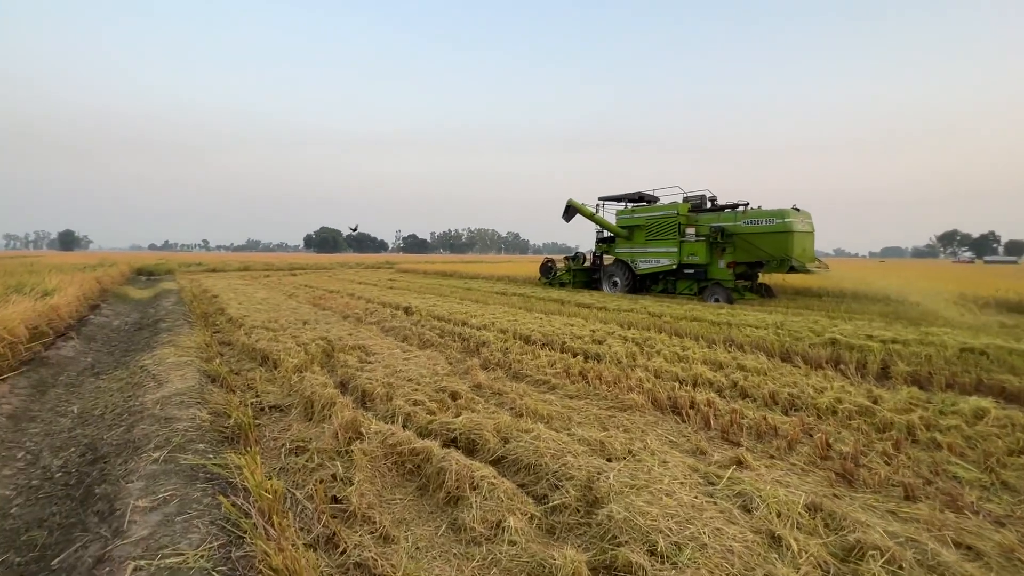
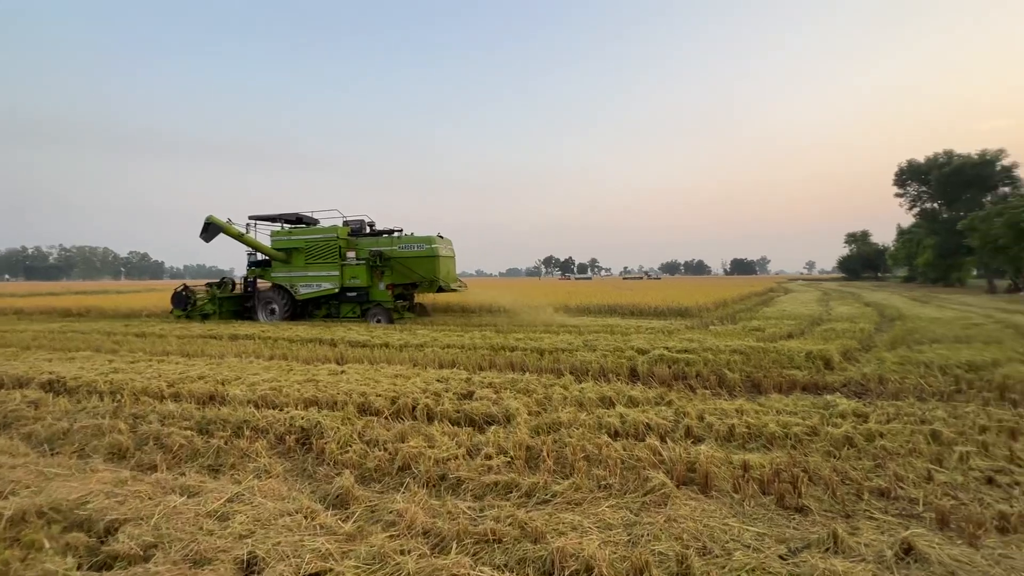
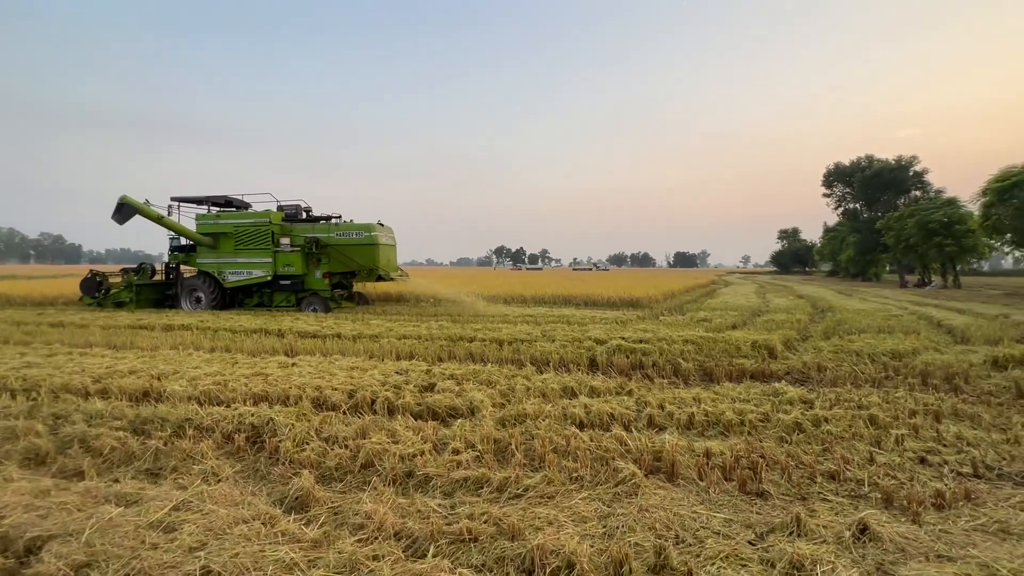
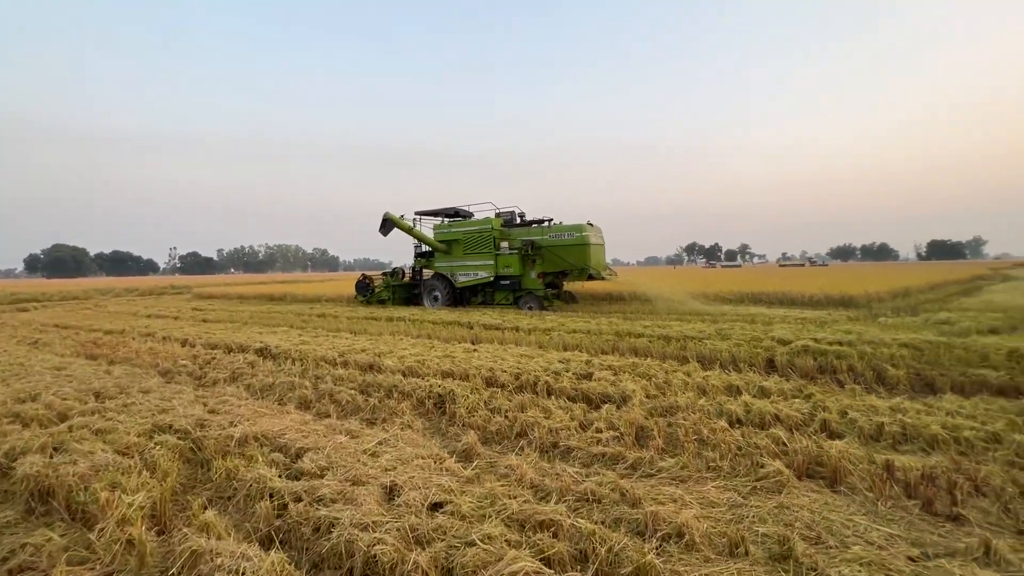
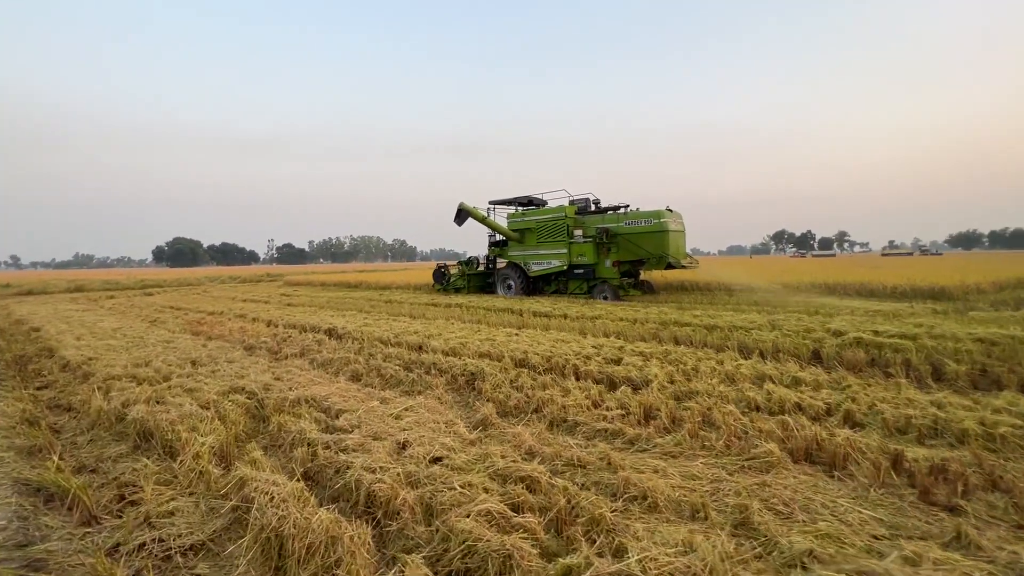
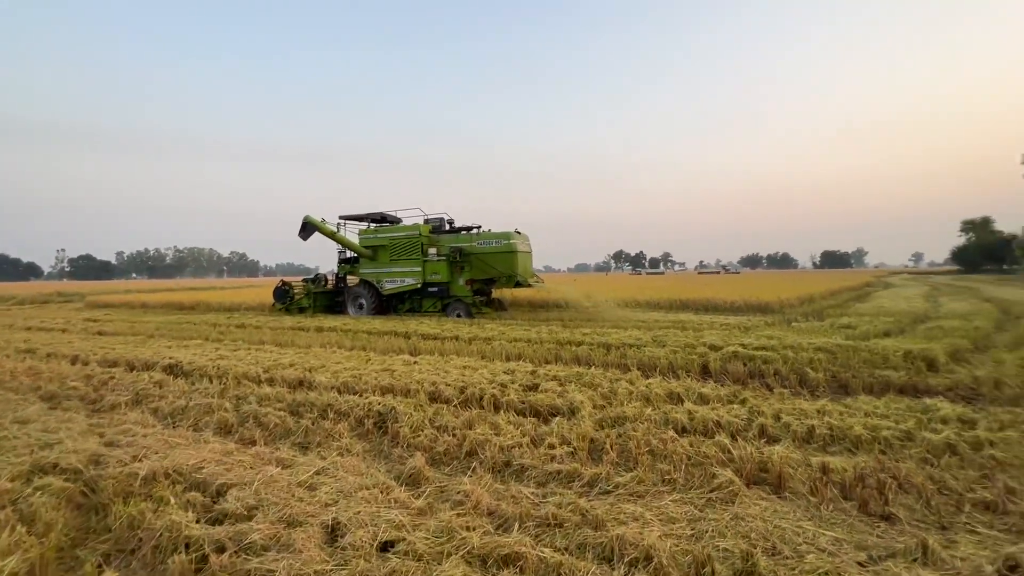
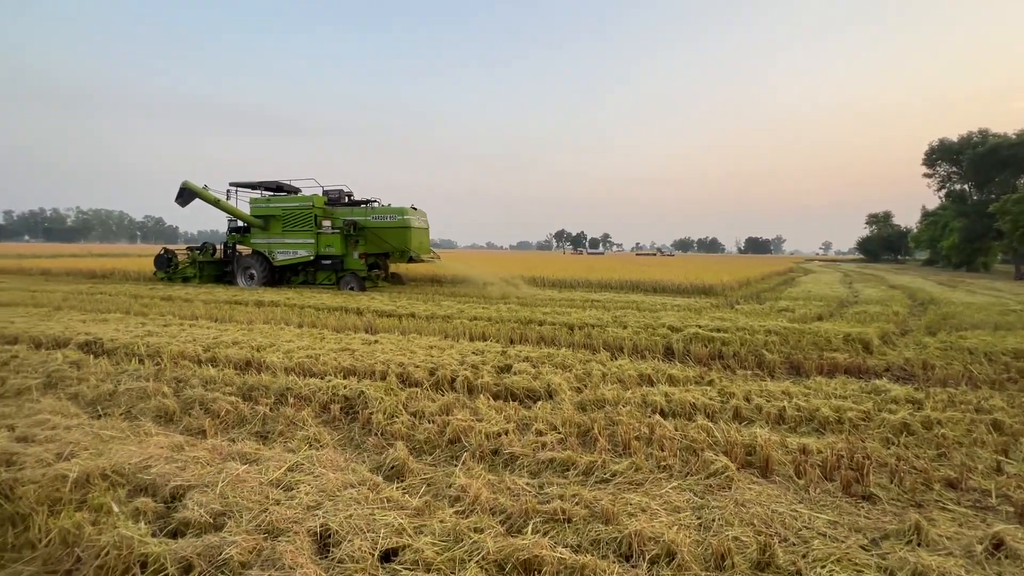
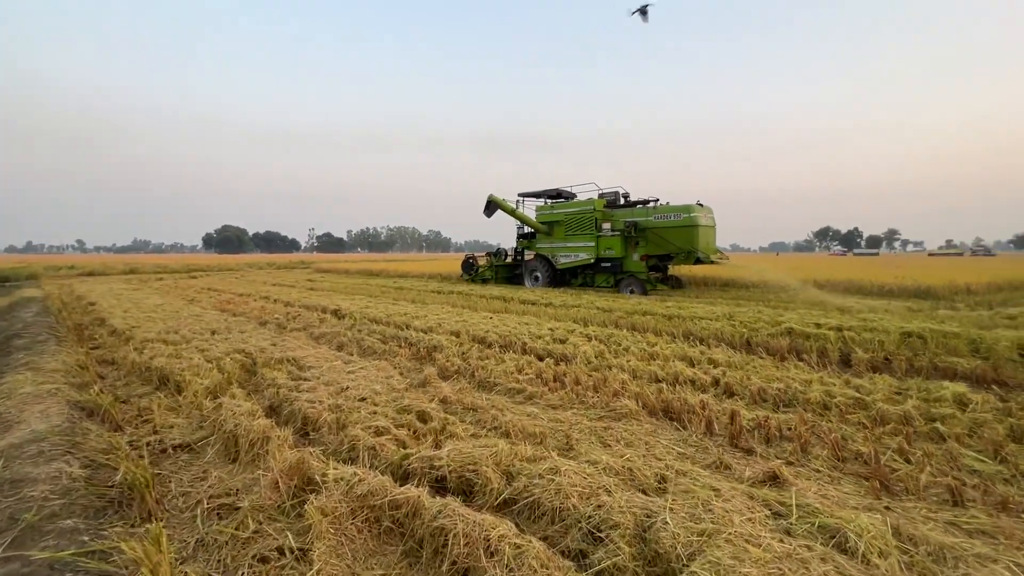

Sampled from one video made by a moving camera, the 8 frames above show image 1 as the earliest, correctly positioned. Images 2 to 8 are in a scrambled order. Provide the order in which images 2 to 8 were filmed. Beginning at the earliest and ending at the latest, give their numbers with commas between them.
8, 5, 4, 6, 2, 3, 7
